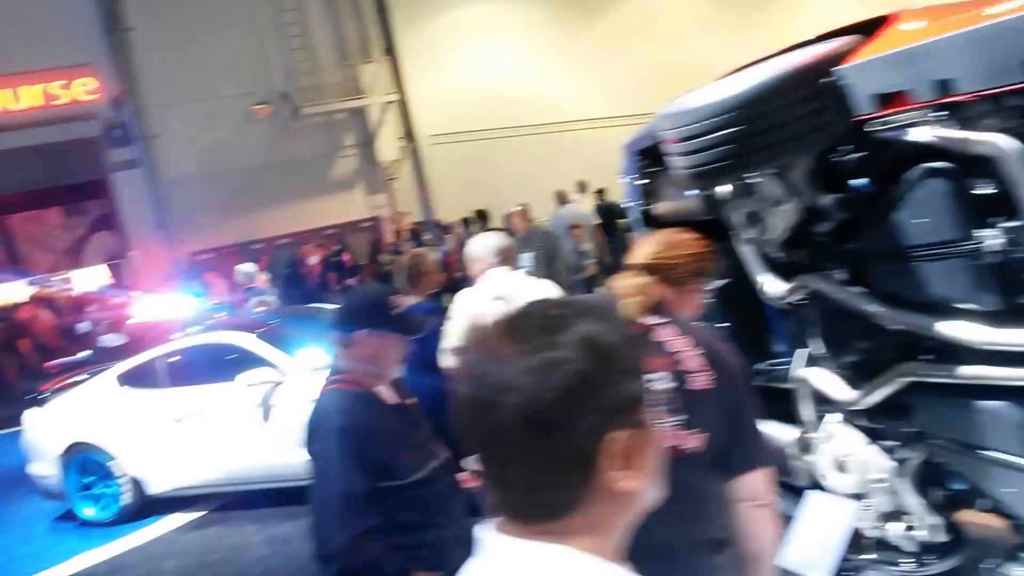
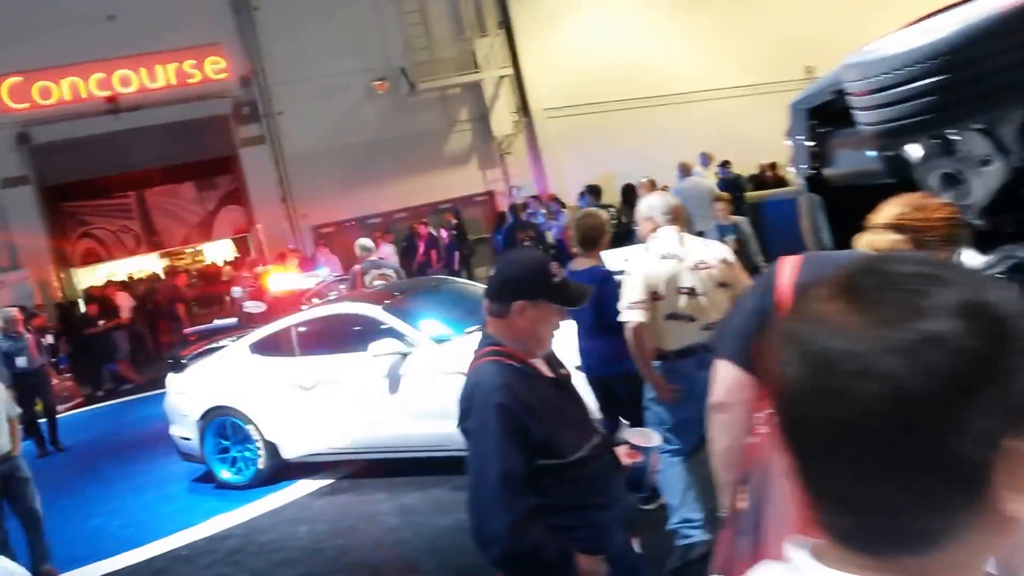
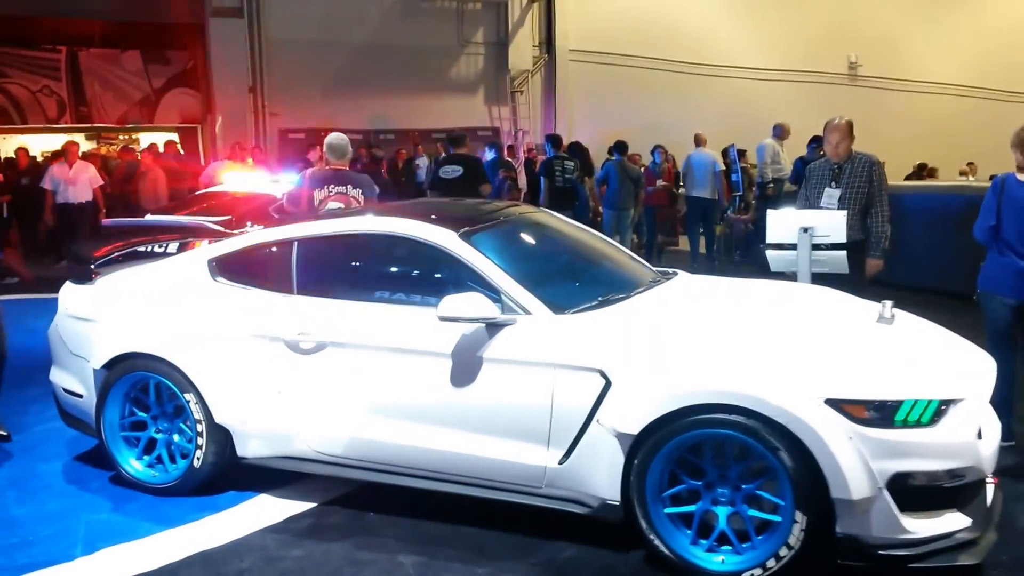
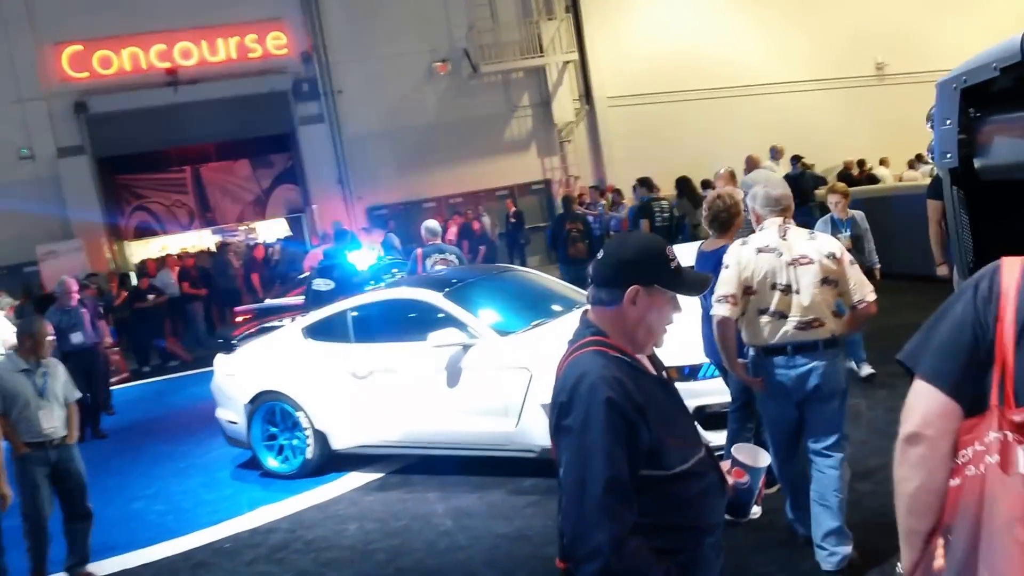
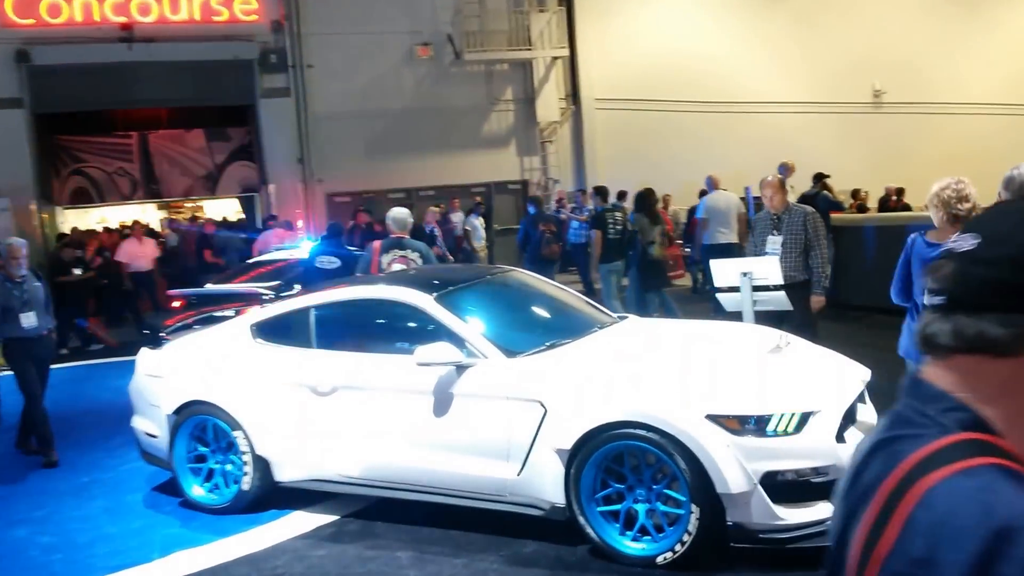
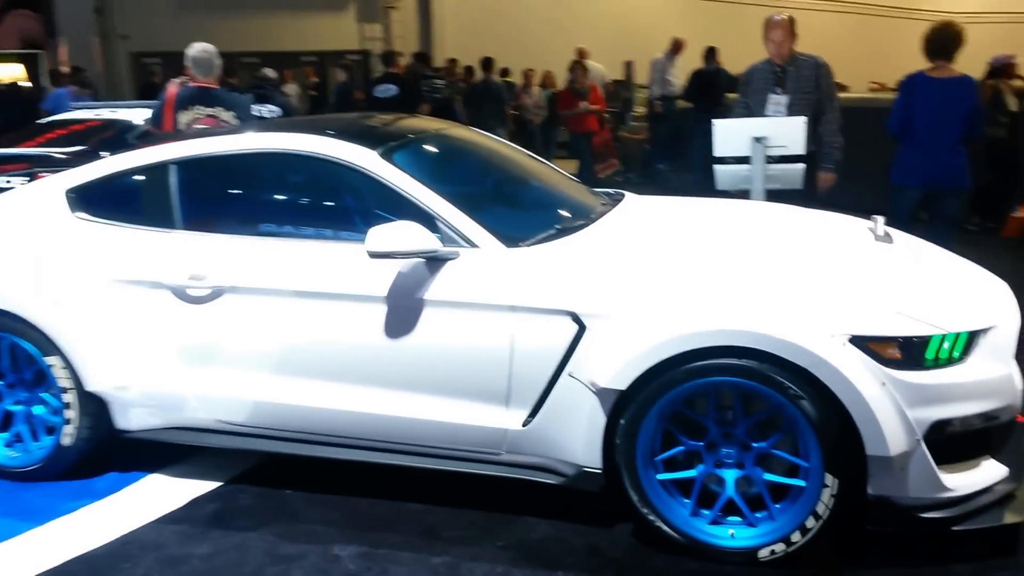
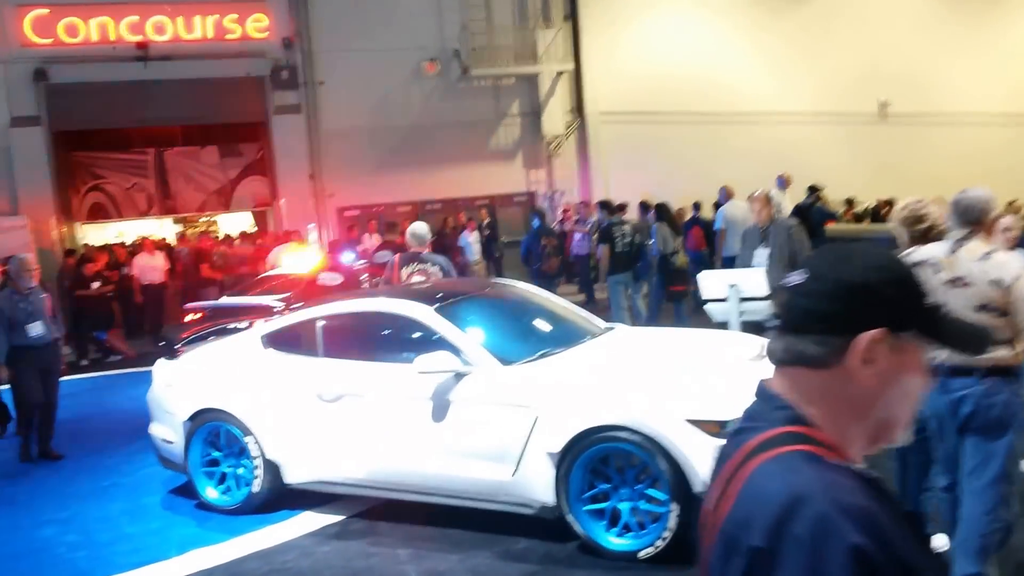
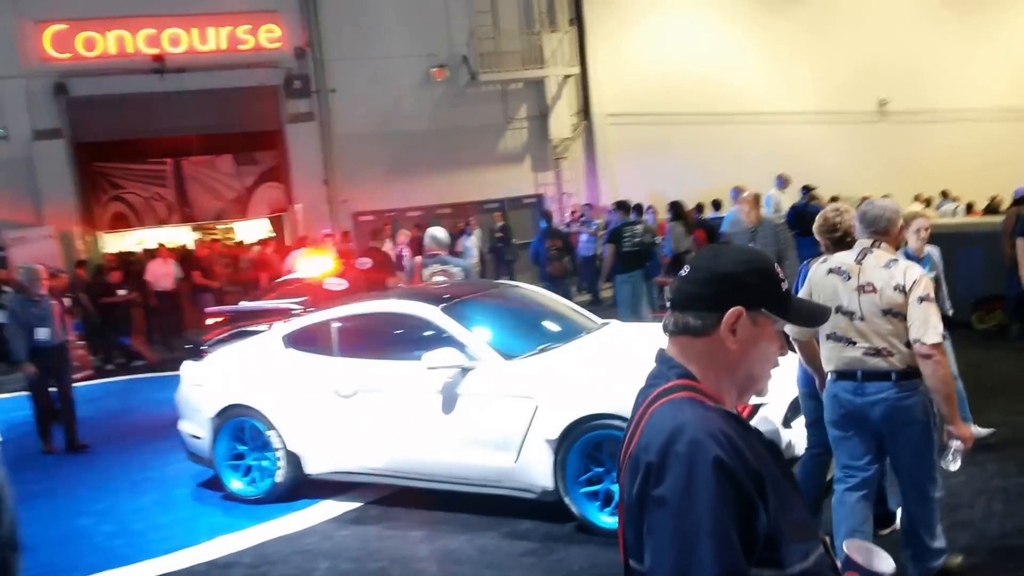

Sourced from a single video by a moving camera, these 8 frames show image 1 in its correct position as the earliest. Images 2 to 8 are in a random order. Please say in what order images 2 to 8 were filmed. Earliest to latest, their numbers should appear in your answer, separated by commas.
2, 4, 8, 7, 5, 3, 6
